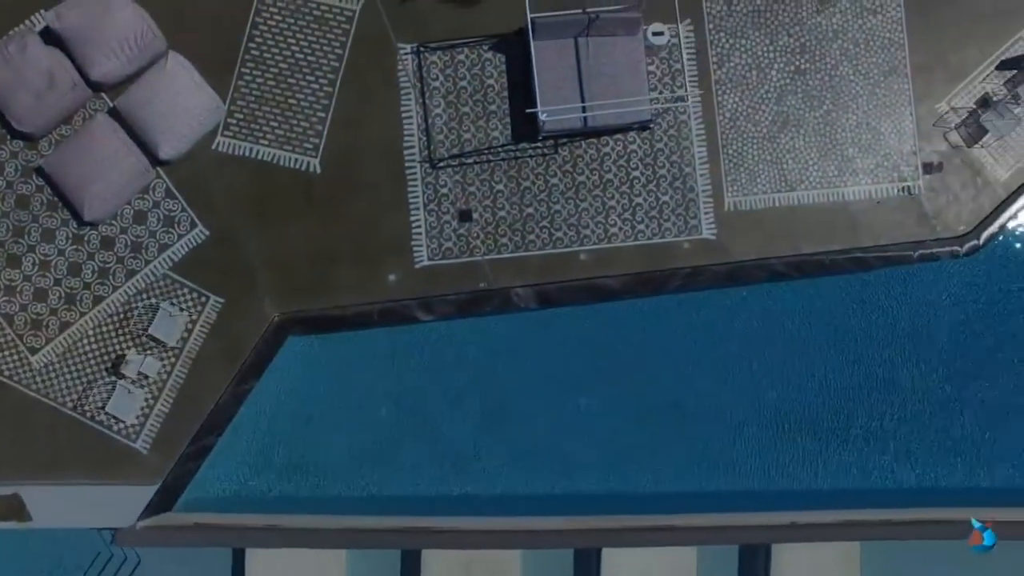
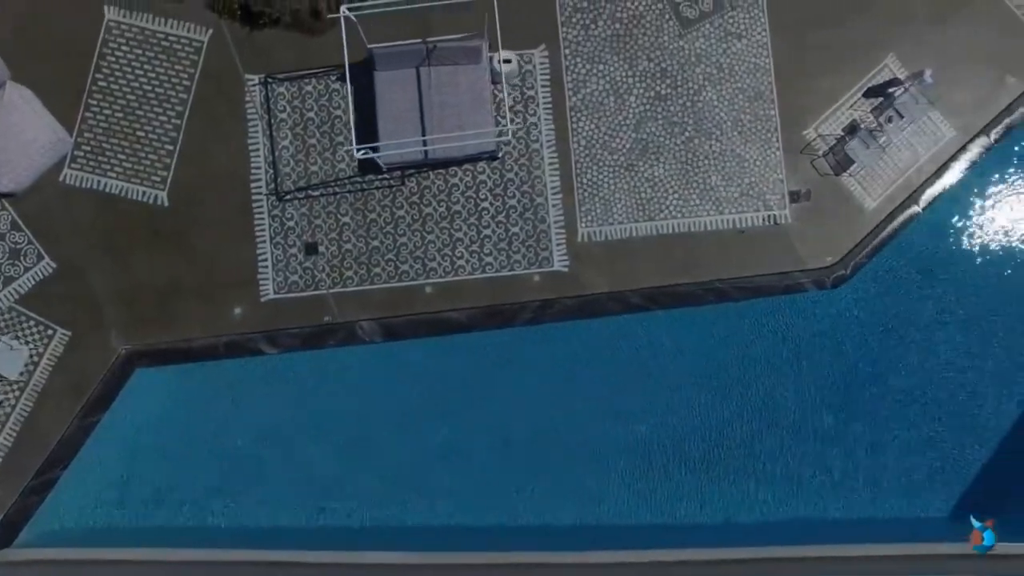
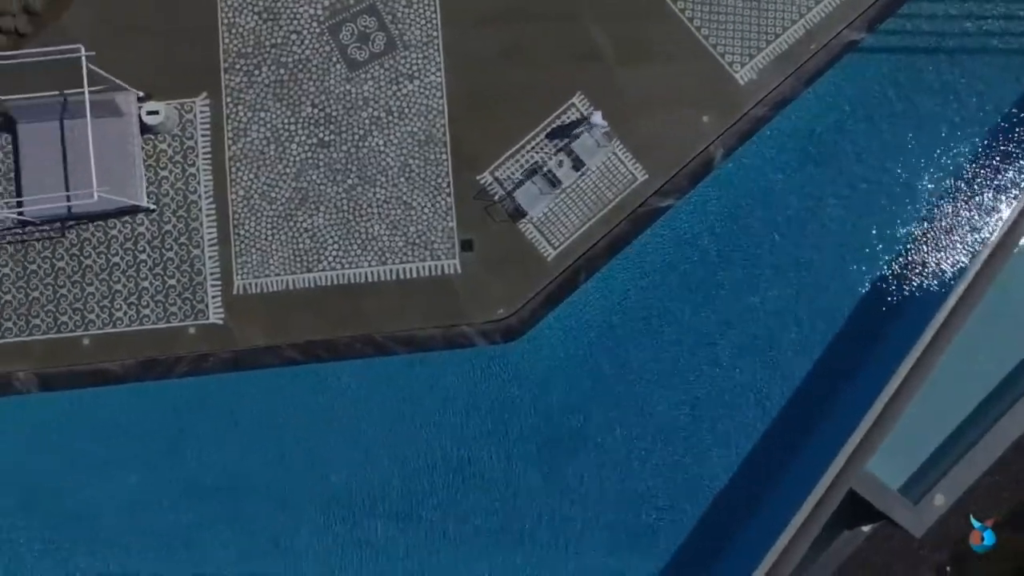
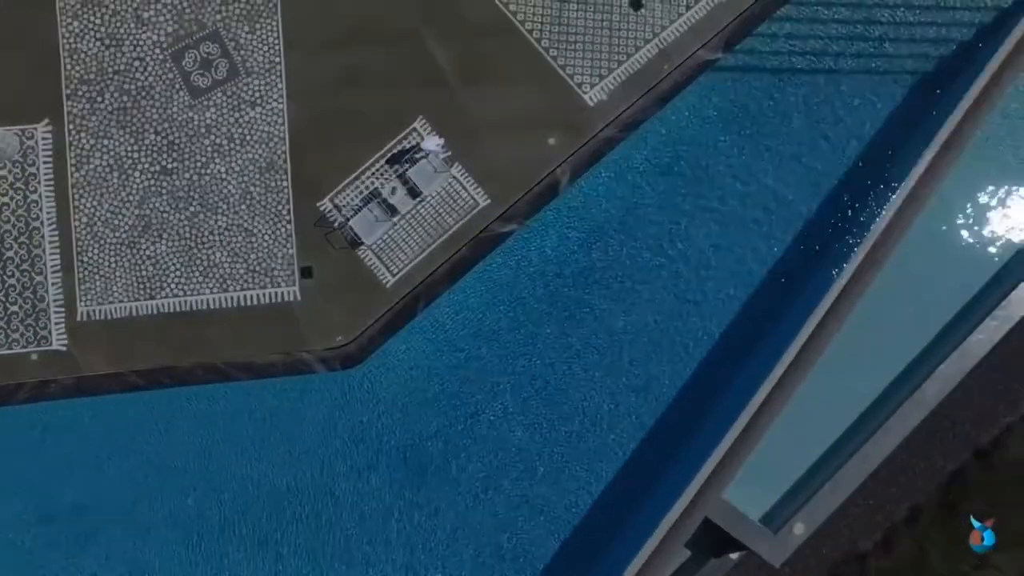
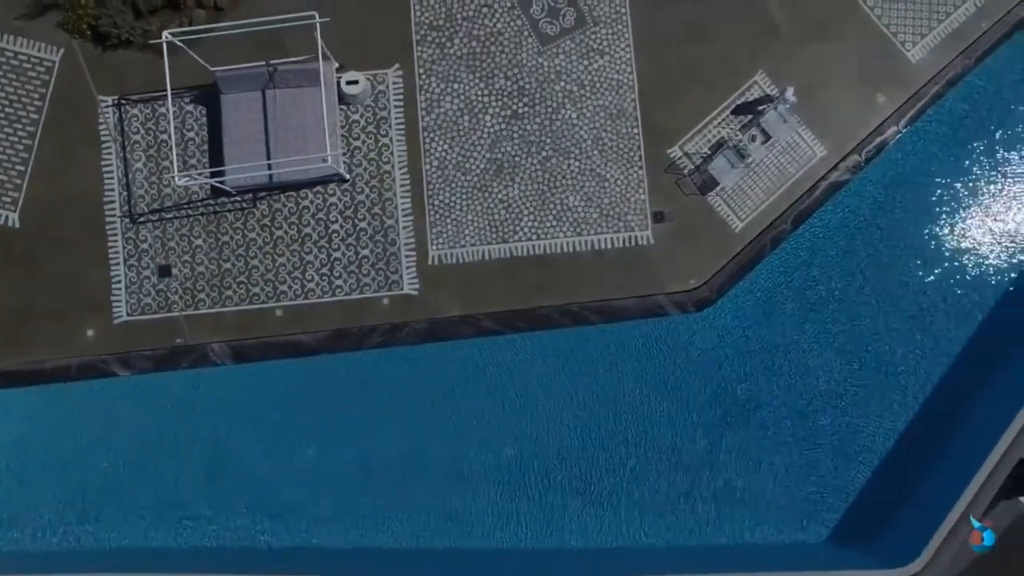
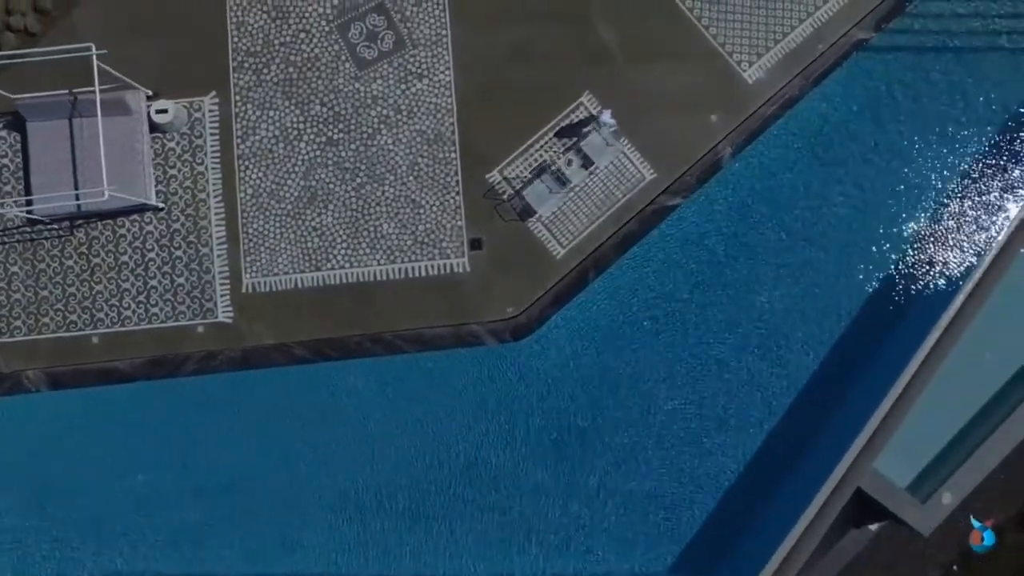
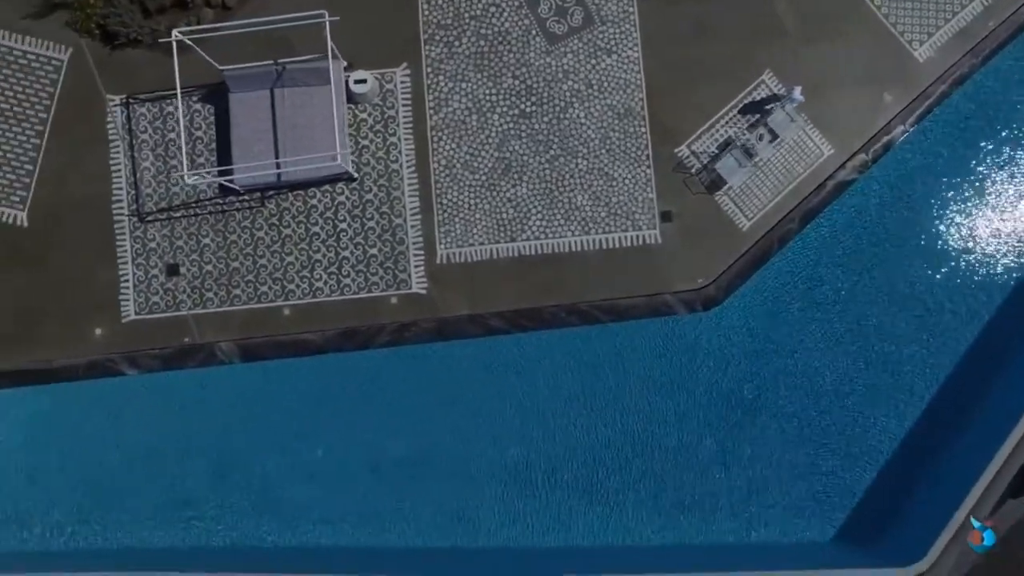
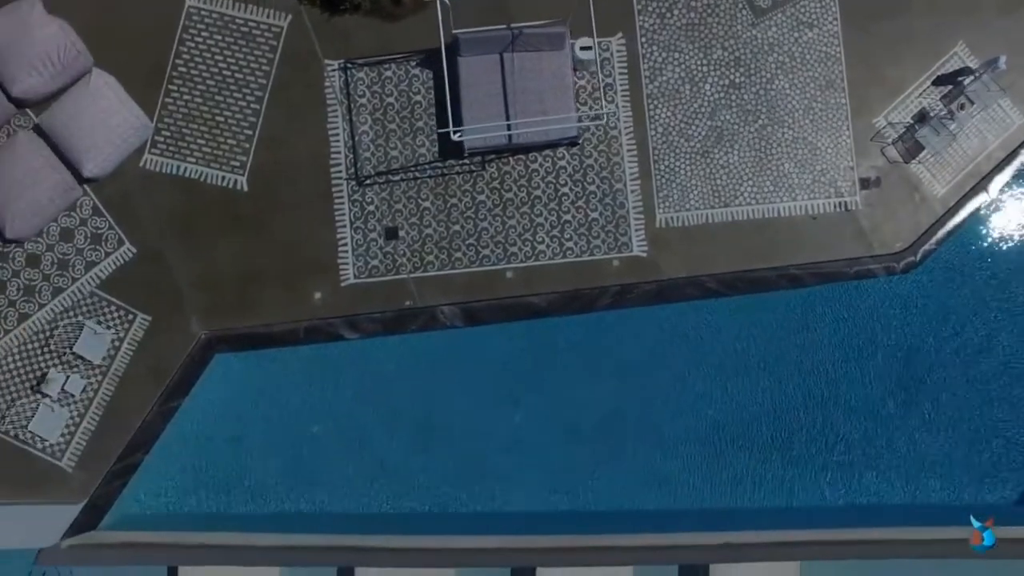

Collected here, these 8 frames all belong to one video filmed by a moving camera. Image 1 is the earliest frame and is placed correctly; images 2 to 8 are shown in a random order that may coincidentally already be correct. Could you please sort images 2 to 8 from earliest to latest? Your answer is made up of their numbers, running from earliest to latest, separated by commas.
2, 5, 6, 4, 3, 7, 8
